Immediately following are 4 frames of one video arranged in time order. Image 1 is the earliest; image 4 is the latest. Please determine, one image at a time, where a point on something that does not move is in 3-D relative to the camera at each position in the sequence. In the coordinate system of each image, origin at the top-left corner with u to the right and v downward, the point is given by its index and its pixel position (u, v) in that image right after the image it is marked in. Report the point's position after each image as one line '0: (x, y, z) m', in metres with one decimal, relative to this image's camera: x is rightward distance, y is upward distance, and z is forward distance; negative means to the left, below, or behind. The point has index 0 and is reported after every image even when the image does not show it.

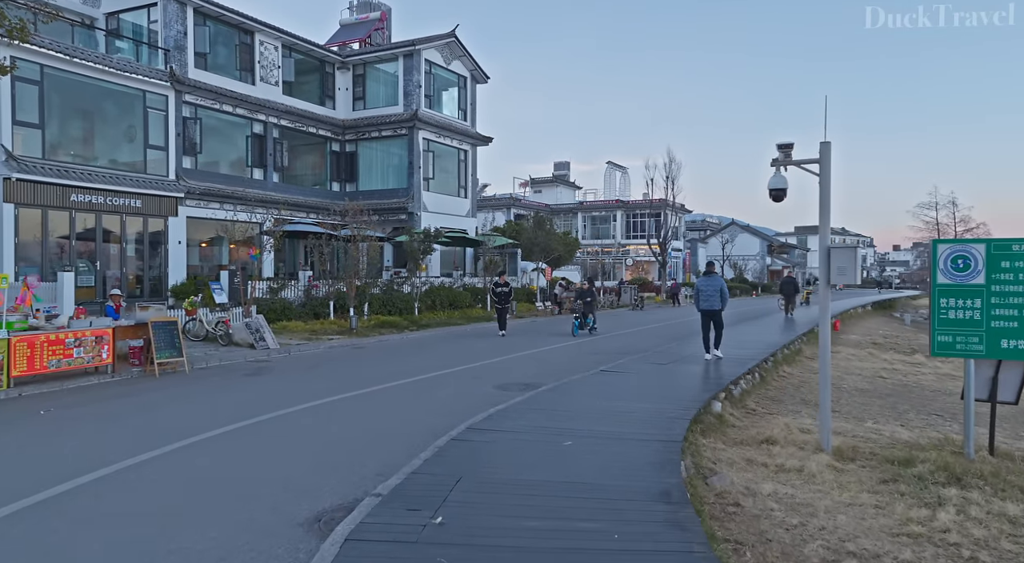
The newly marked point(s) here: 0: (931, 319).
0: (+4.7, -0.4, +8.4) m
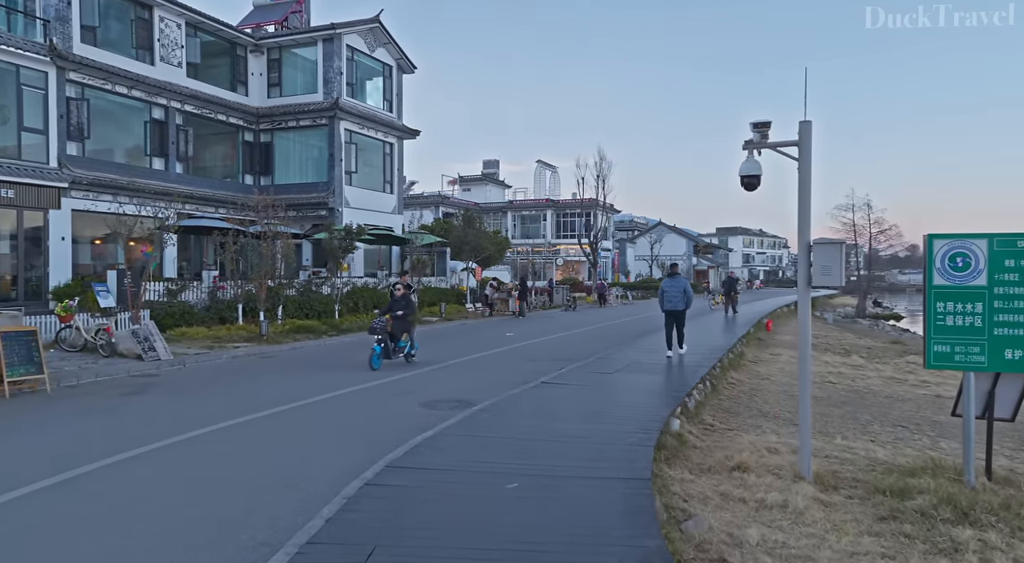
0: (+4.1, -0.4, +7.3) m
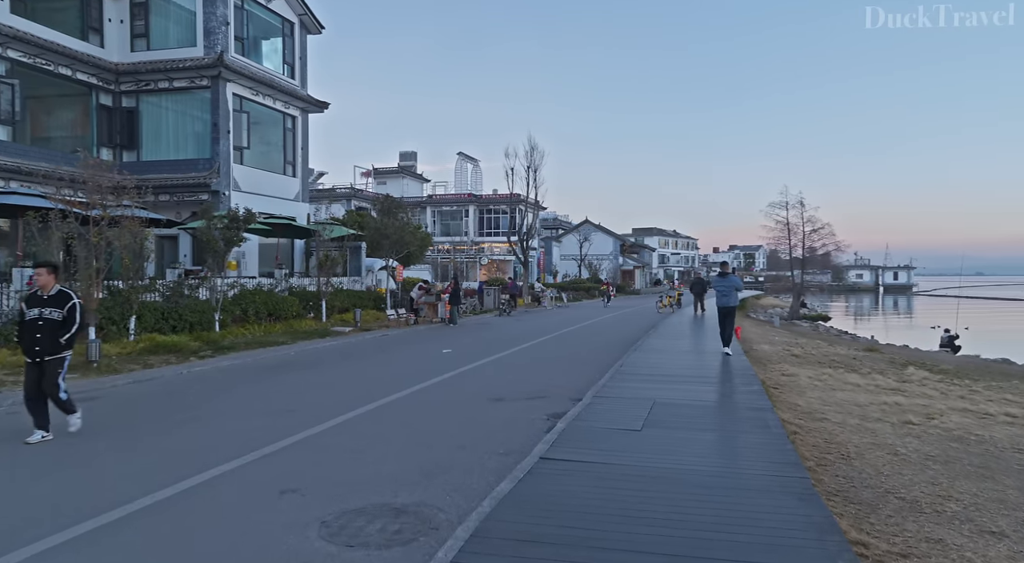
0: (+4.3, -0.4, +2.6) m
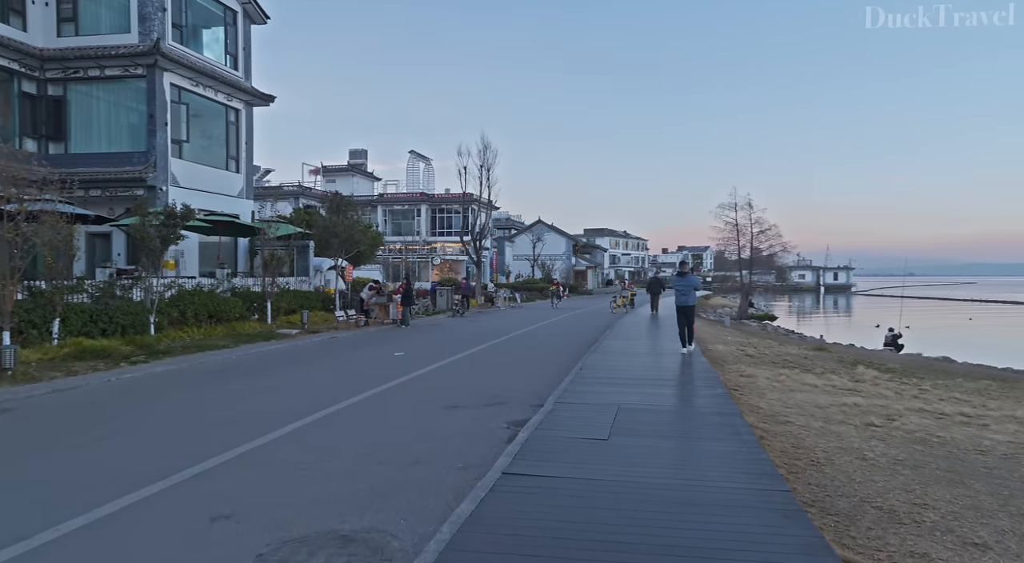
0: (+4.3, -0.4, +2.4) m
